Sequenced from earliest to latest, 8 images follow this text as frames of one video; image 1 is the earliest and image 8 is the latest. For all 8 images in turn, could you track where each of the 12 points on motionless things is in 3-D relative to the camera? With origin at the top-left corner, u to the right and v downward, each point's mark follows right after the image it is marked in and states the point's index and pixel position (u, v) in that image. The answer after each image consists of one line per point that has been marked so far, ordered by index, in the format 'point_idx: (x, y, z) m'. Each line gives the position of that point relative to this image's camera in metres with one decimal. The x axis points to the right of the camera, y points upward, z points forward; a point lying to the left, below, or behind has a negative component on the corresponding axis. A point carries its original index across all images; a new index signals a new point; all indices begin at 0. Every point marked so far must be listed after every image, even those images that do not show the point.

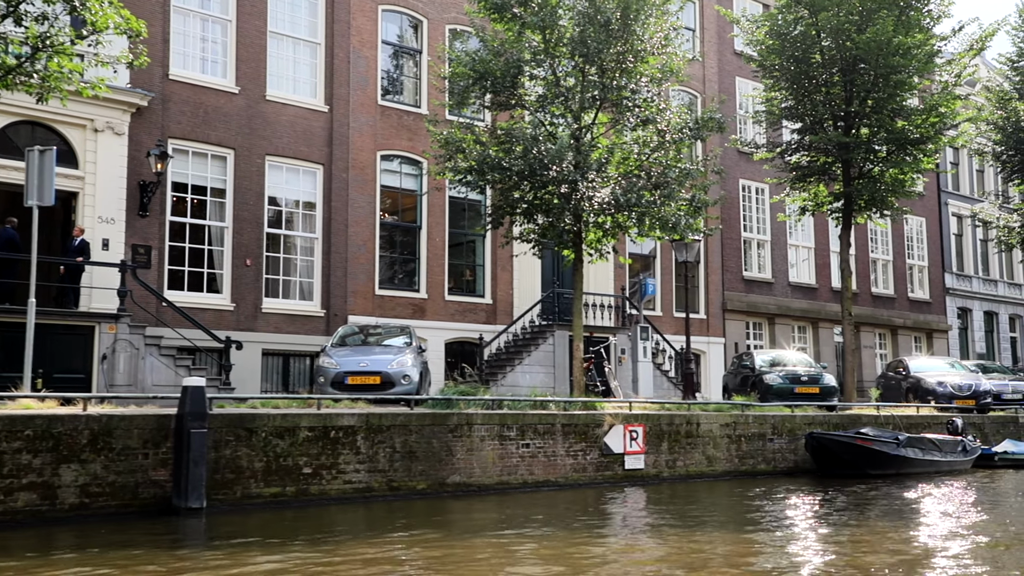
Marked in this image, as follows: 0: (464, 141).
0: (-0.9, +2.5, +17.3) m
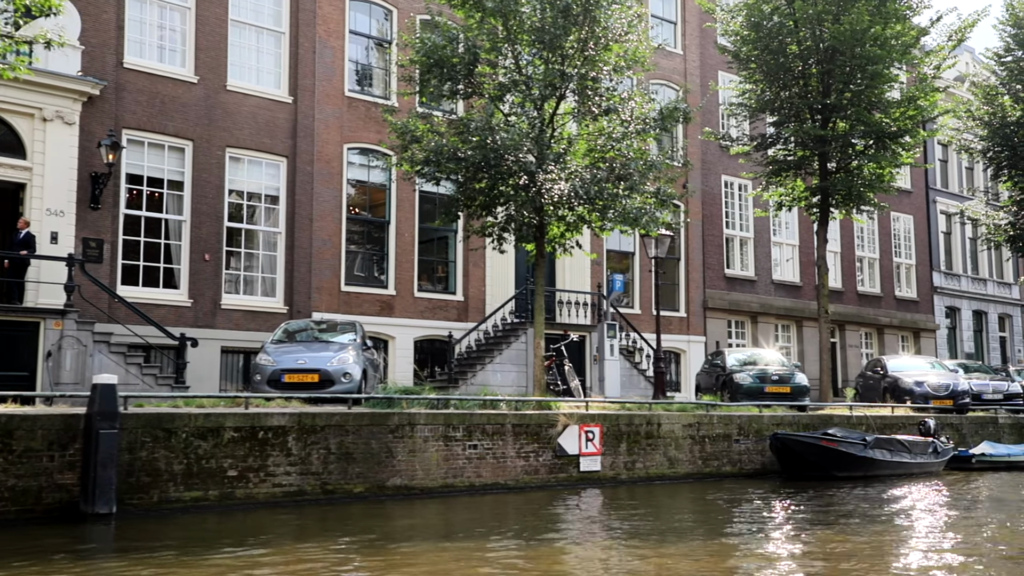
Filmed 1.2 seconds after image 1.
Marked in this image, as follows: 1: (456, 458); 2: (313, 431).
0: (-1.5, +2.6, +16.7) m
1: (-0.7, -2.2, +13.0) m
2: (-2.3, -1.7, +11.8) m
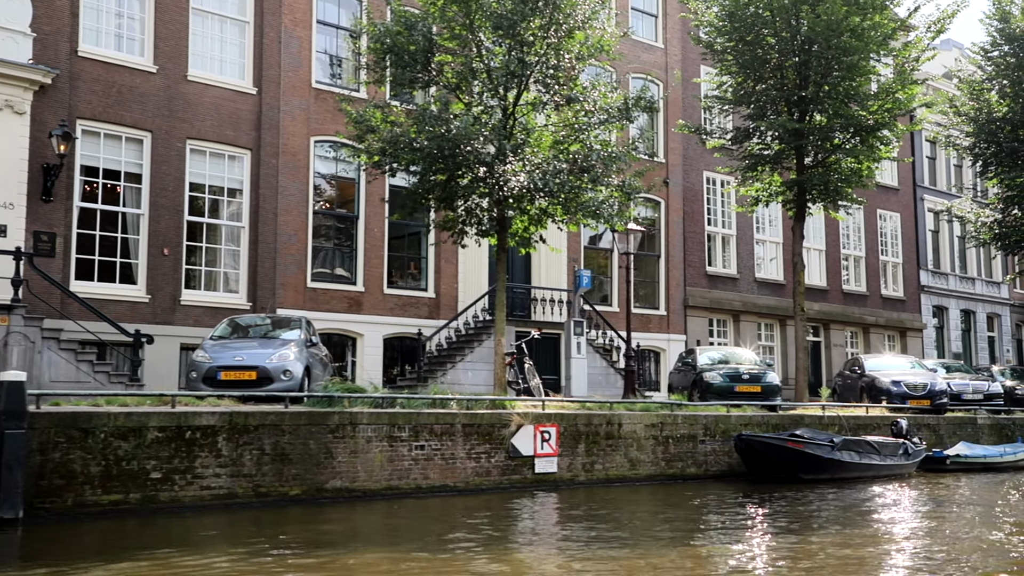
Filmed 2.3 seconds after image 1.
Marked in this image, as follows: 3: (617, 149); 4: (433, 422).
0: (-2.2, +2.7, +16.2) m
1: (-1.4, -2.1, +12.5) m
2: (-2.9, -1.6, +11.3) m
3: (+1.7, +2.3, +16.7) m
4: (-1.0, -1.7, +12.8) m
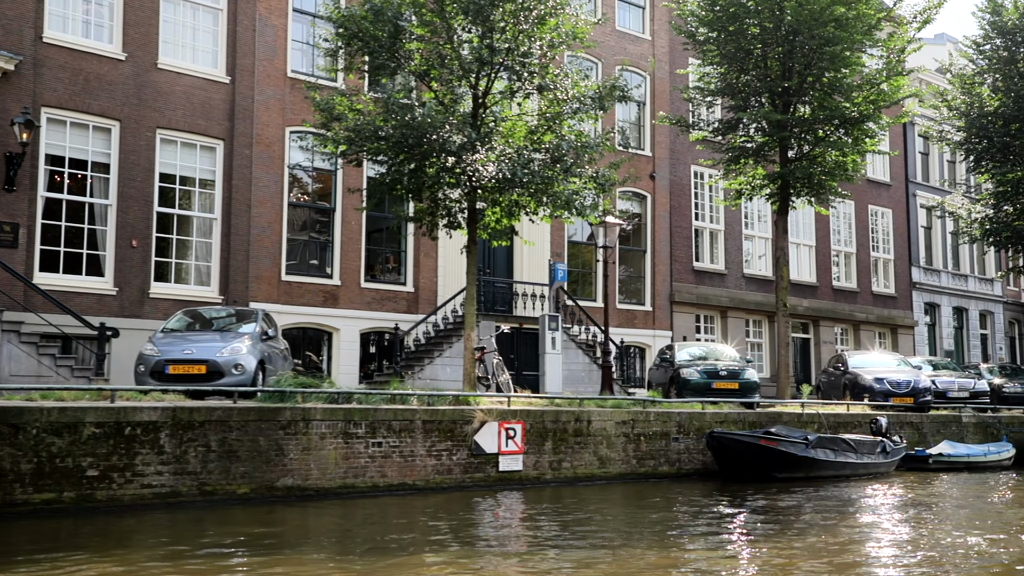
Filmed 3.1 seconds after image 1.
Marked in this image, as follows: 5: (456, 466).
0: (-2.6, +2.8, +15.8) m
1: (-1.8, -2.0, +12.1) m
2: (-3.4, -1.5, +10.9) m
3: (+1.2, +2.4, +16.3) m
4: (-1.5, -1.6, +12.4) m
5: (-0.7, -2.3, +13.0) m
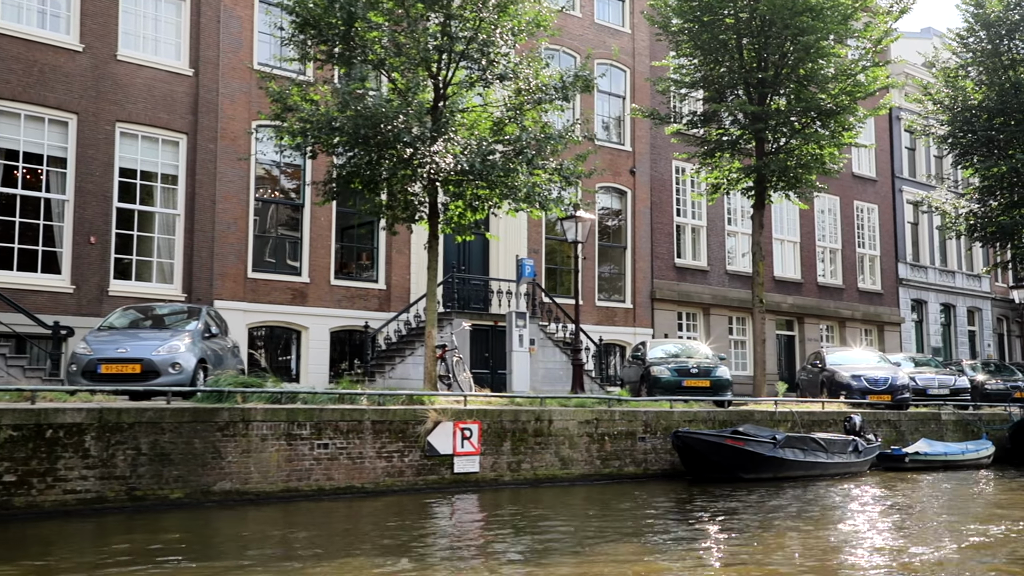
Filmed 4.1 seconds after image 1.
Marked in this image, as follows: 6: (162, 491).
0: (-3.2, +2.8, +15.3) m
1: (-2.4, -1.9, +11.6) m
2: (-4.0, -1.4, +10.4) m
3: (+0.6, +2.4, +15.8) m
4: (-2.0, -1.5, +11.9) m
5: (-1.3, -2.2, +12.5) m
6: (-3.6, -2.1, +10.6) m
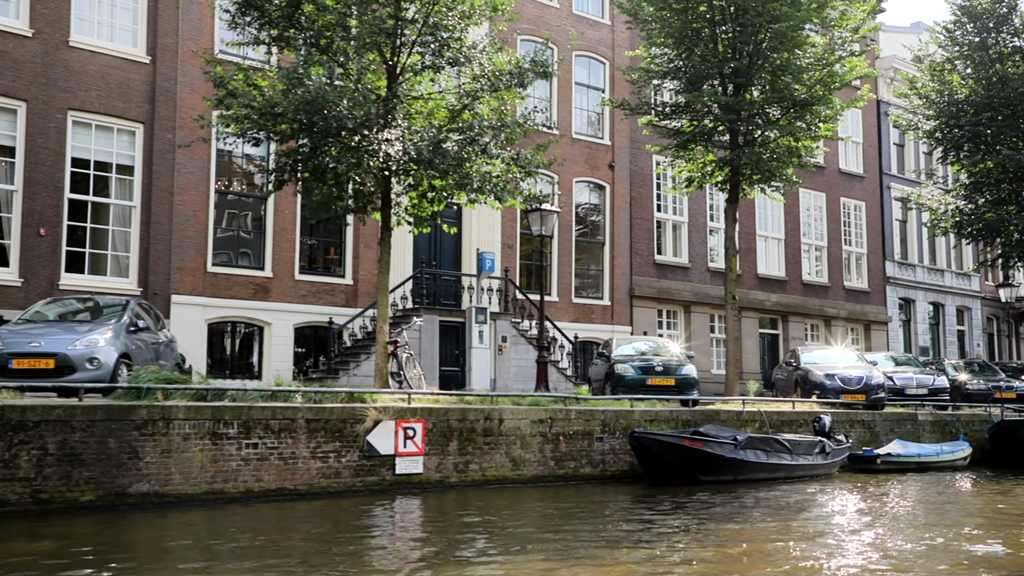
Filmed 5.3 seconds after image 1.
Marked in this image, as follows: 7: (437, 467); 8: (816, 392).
0: (-3.9, +2.9, +14.6) m
1: (-3.1, -1.8, +11.0) m
2: (-4.6, -1.3, +9.7) m
3: (0.0, +2.5, +15.2) m
4: (-2.7, -1.4, +11.3) m
5: (-1.9, -2.1, +11.9) m
6: (-4.3, -2.0, +10.0) m
7: (-0.9, -2.2, +12.7) m
8: (+5.6, -1.9, +18.9) m
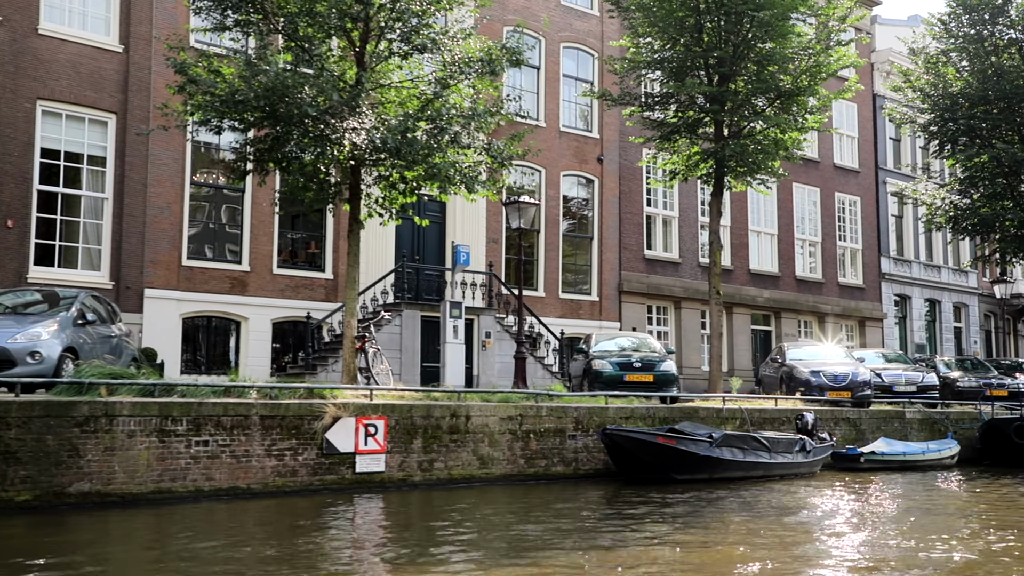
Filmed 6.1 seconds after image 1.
0: (-4.3, +3.0, +14.2) m
1: (-3.5, -1.7, +10.6) m
2: (-5.0, -1.2, +9.3) m
3: (-0.4, +2.6, +14.7) m
4: (-3.1, -1.3, +10.9) m
5: (-2.4, -2.0, +11.5) m
6: (-4.7, -1.9, +9.6) m
7: (-1.3, -2.1, +12.3) m
8: (+5.2, -1.8, +18.5) m
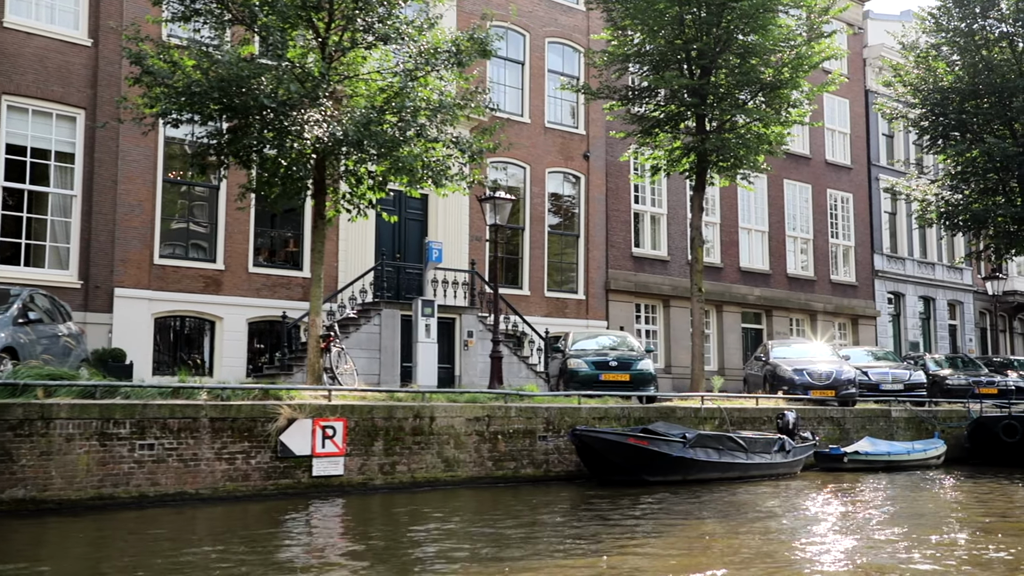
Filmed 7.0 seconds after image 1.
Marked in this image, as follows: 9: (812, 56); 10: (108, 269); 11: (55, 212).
0: (-4.7, +3.1, +13.8) m
1: (-3.9, -1.7, +10.1) m
2: (-5.5, -1.2, +8.9) m
3: (-0.8, +2.7, +14.3) m
4: (-3.5, -1.3, +10.4) m
5: (-2.8, -2.0, +11.1) m
6: (-5.1, -1.9, +9.1) m
7: (-1.7, -2.1, +11.8) m
8: (+4.8, -1.8, +18.1) m
9: (+5.7, +4.4, +19.2) m
10: (-7.7, +0.4, +19.4) m
11: (-8.6, +1.4, +19.2) m
